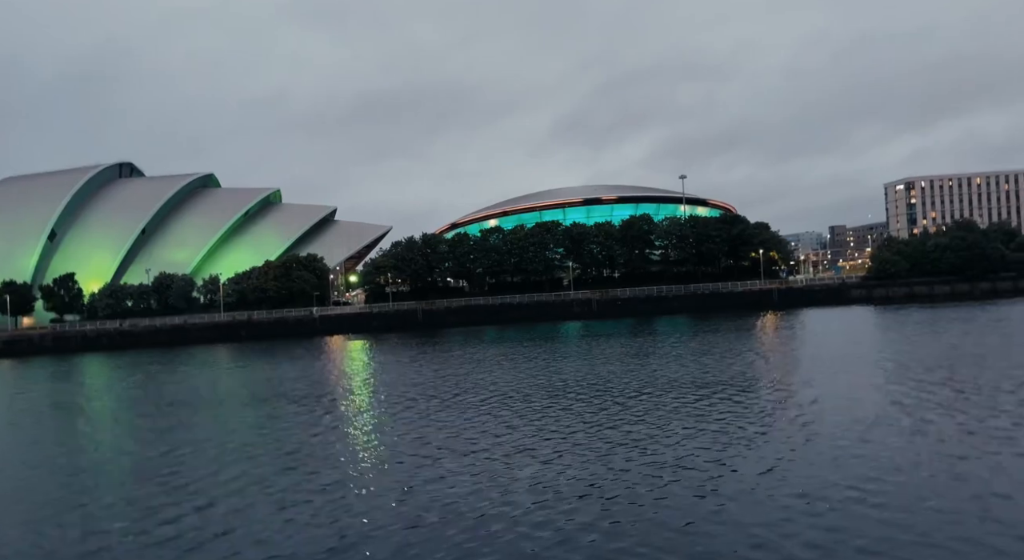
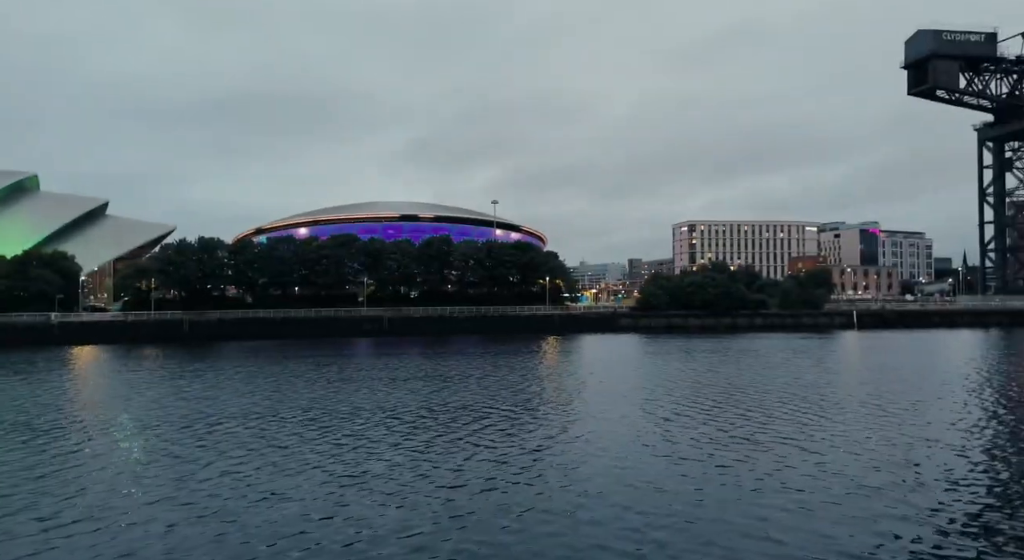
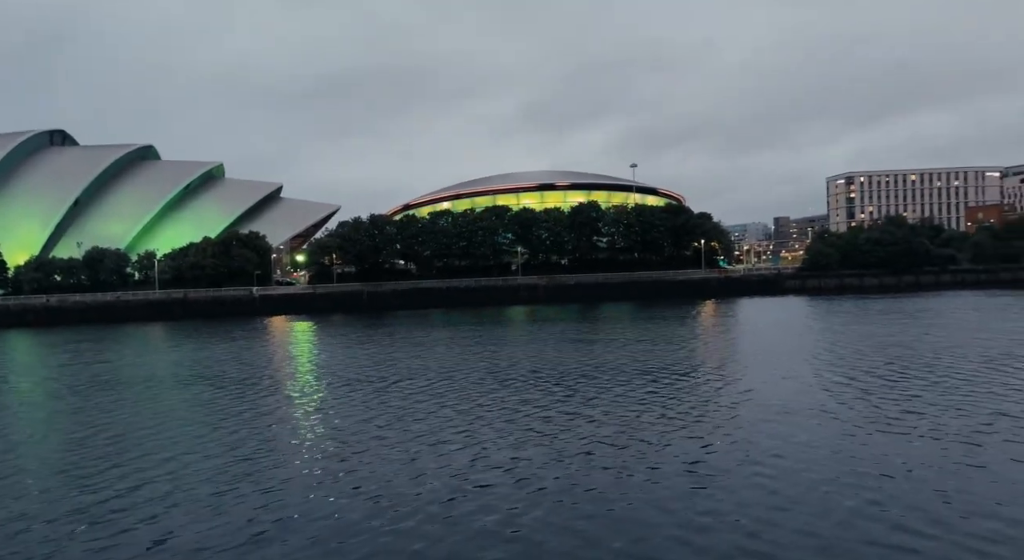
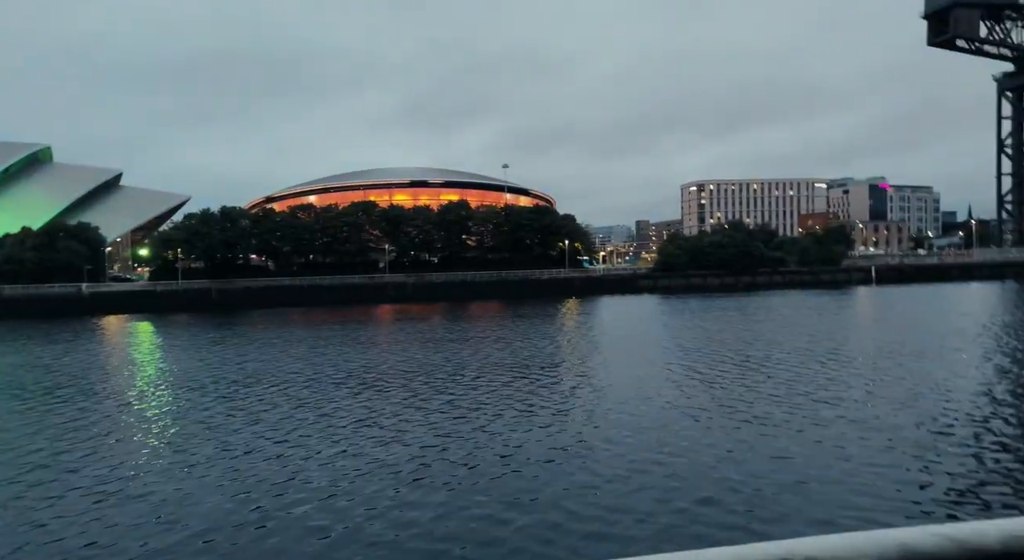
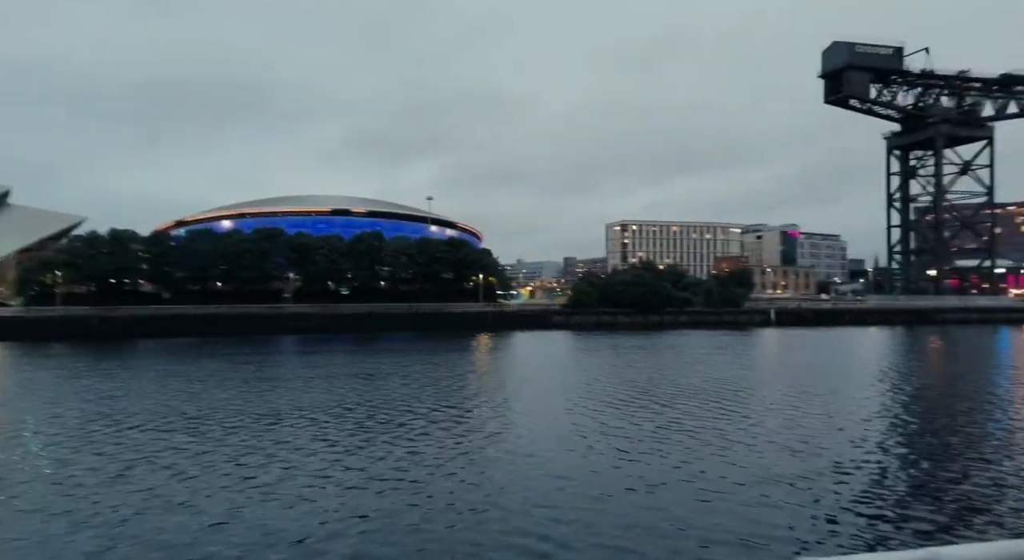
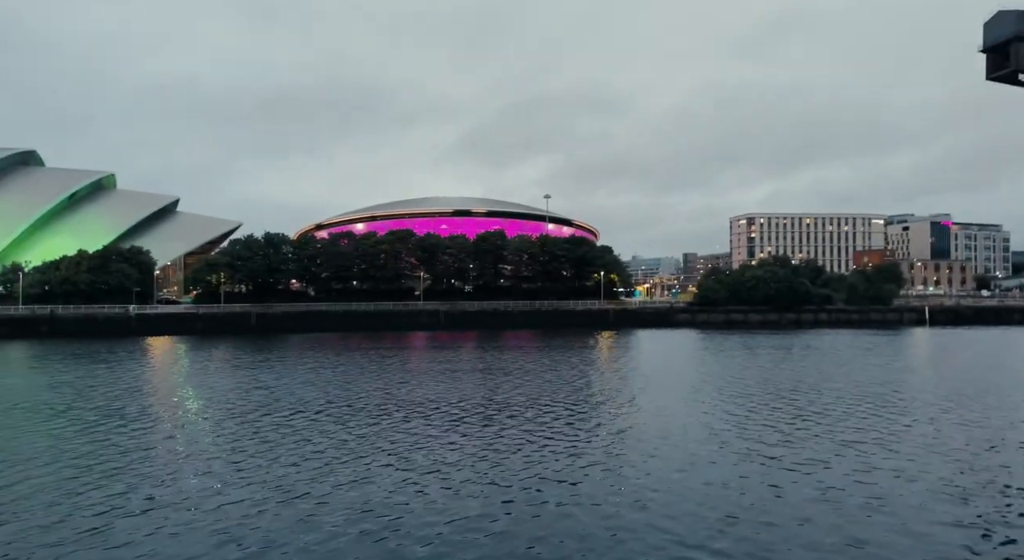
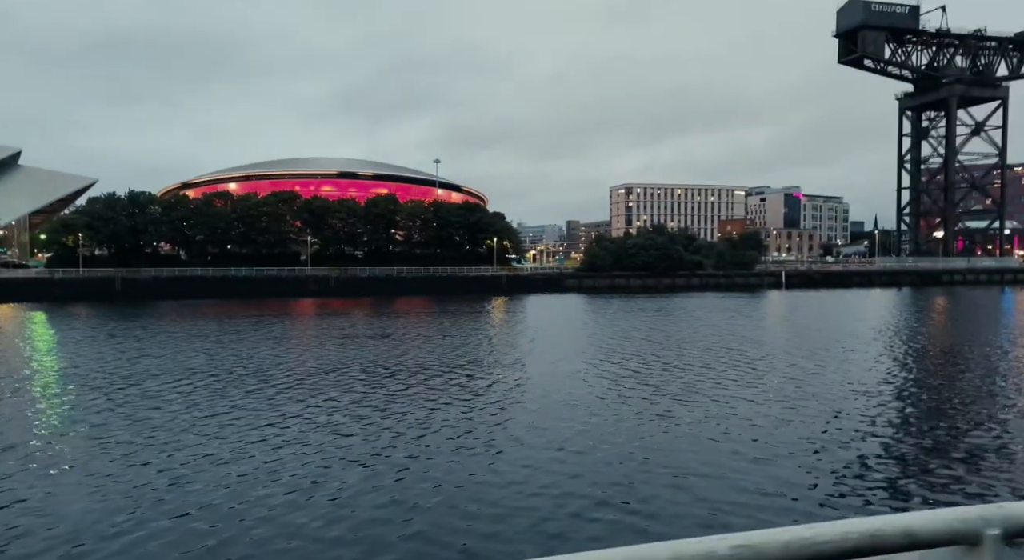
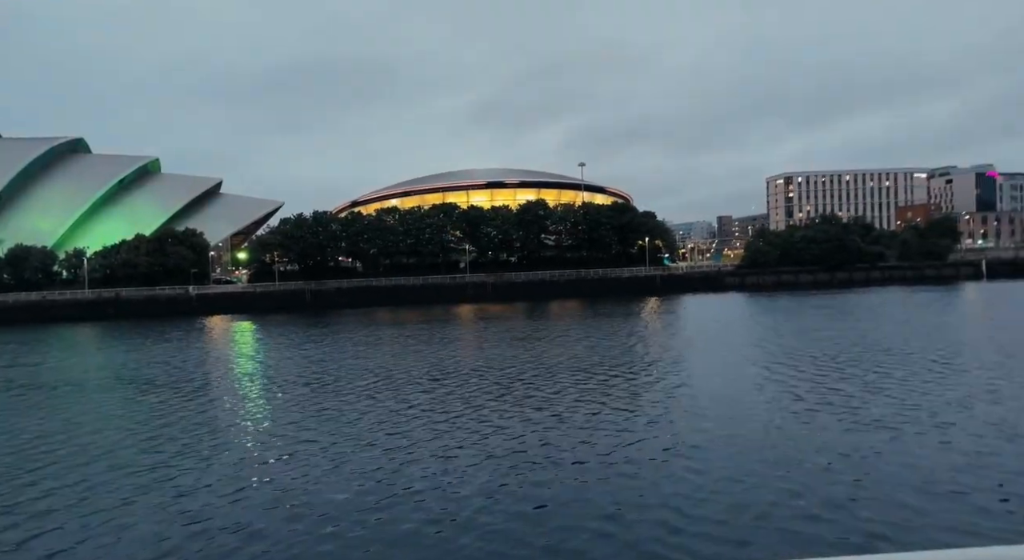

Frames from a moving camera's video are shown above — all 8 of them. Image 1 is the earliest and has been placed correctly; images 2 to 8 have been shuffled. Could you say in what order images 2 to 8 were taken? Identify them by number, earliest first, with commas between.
3, 8, 4, 7, 6, 2, 5
